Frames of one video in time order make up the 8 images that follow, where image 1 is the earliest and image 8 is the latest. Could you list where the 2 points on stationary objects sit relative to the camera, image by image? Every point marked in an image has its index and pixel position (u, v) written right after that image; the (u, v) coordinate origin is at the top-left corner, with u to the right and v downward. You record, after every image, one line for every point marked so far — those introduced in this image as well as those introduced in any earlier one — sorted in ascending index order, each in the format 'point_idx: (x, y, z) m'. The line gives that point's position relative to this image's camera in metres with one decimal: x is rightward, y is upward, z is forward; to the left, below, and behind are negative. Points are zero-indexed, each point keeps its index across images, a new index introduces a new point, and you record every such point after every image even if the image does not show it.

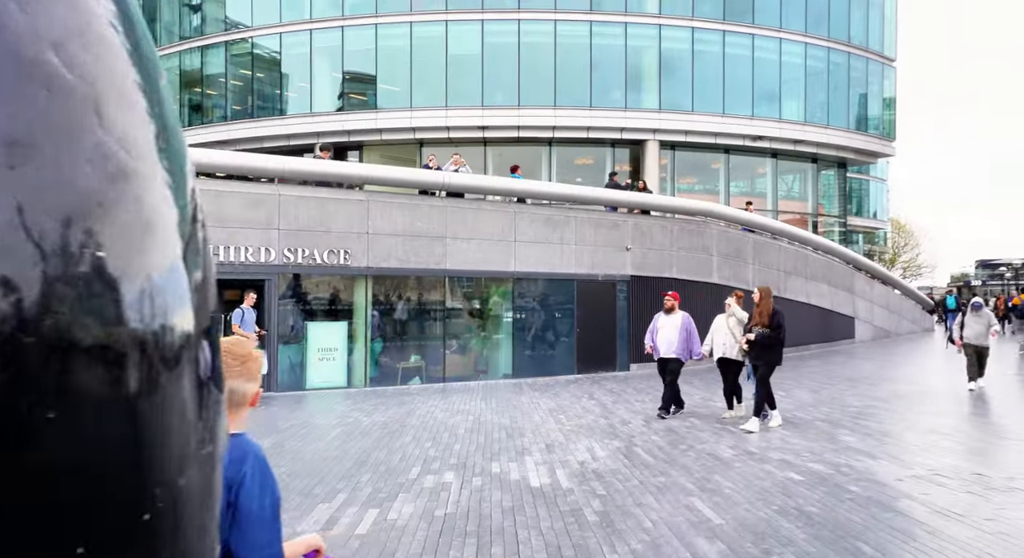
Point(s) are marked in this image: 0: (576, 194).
0: (+1.8, +2.2, +13.6) m
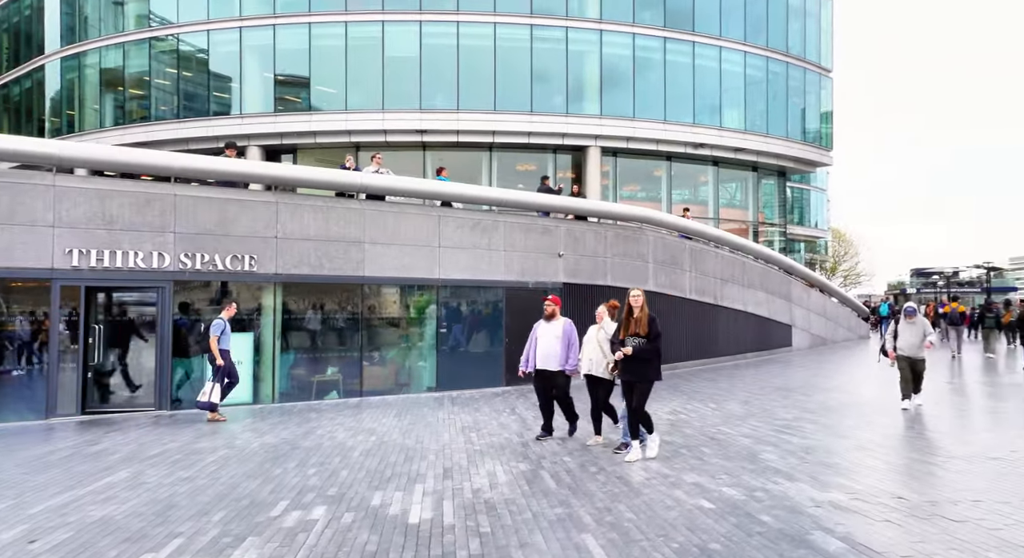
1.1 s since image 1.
0: (-0.1, +2.0, +12.9) m
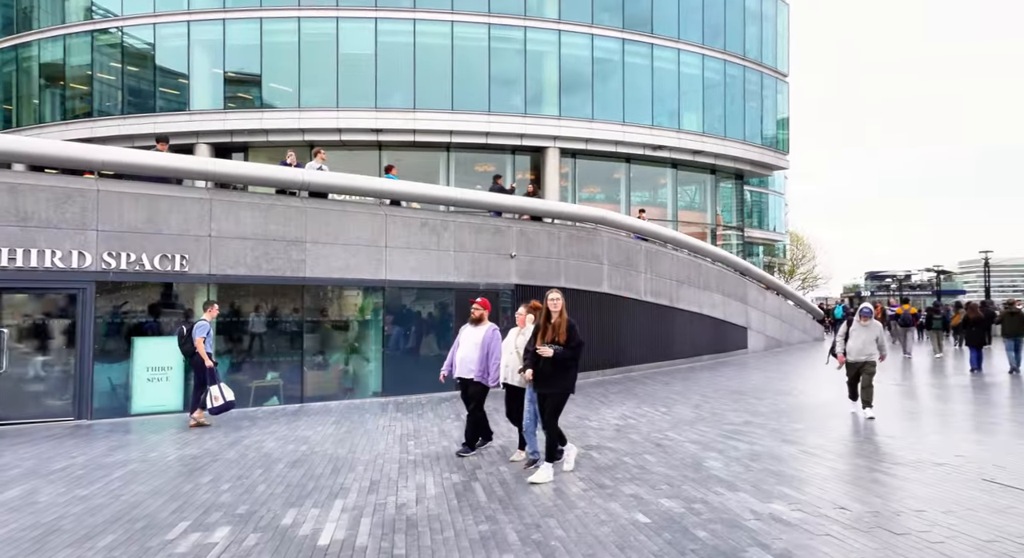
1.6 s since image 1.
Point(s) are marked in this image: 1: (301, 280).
0: (-1.3, +2.0, +12.4) m
1: (-4.7, 0.0, +11.5) m
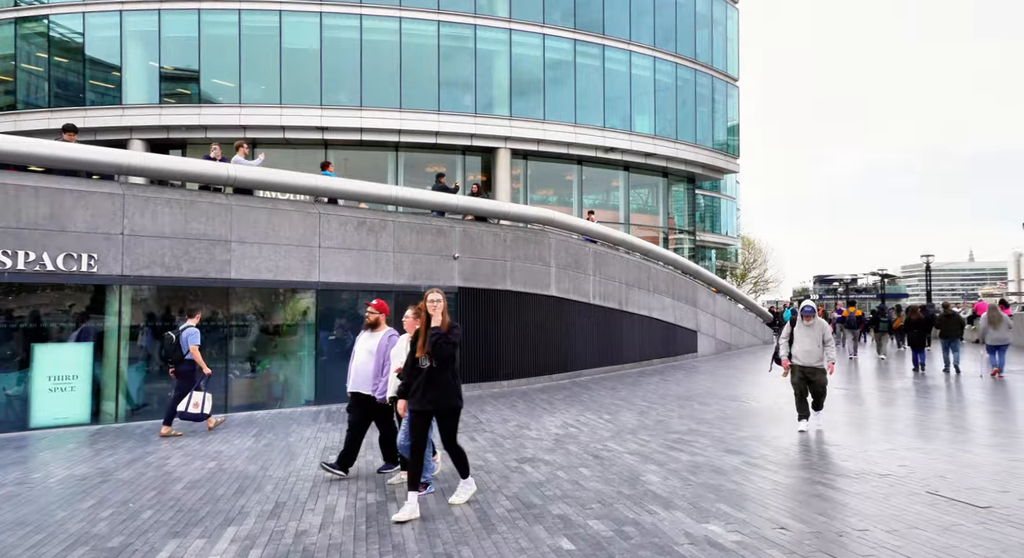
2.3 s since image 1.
0: (-2.6, +1.9, +11.7) m
1: (-5.9, -0.1, +10.6) m
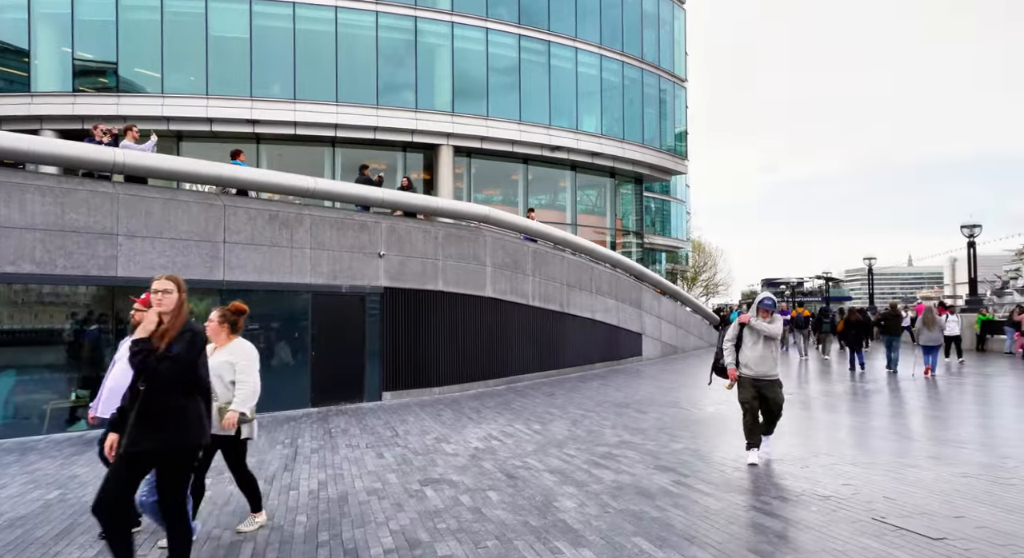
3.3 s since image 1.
0: (-4.0, +1.9, +10.6) m
1: (-7.2, -0.1, +9.2) m
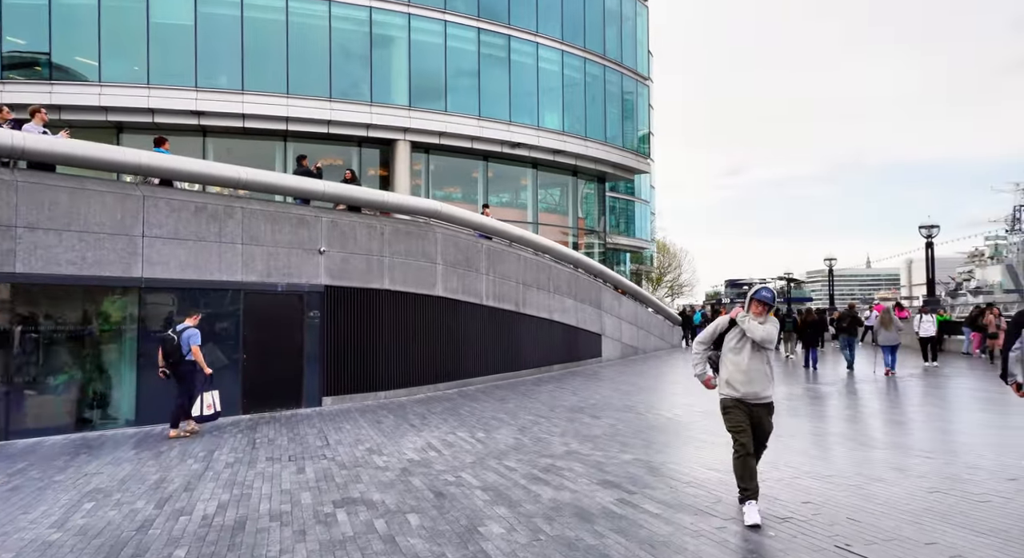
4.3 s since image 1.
0: (-5.0, +1.9, +9.8) m
1: (-8.1, 0.0, +8.2) m
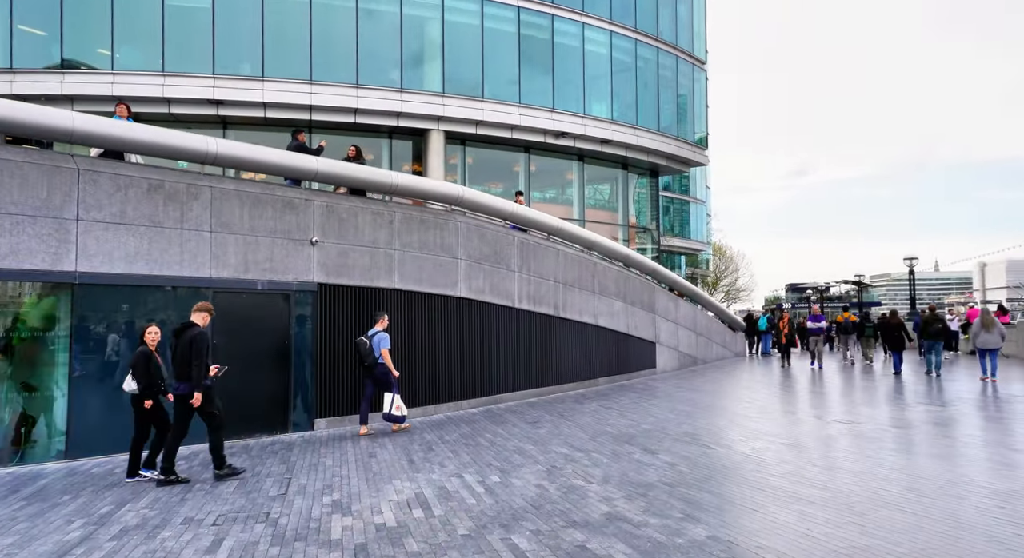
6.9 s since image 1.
0: (-4.5, +2.0, +8.4) m
1: (-7.8, 0.0, +7.1) m
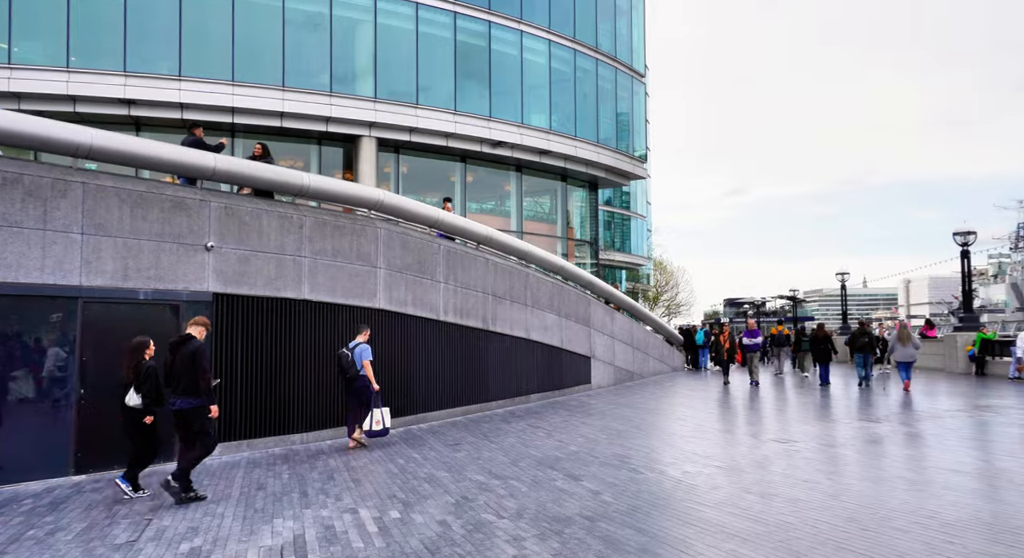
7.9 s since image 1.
0: (-5.7, +1.9, +7.5) m
1: (-8.8, -0.1, +5.8) m
